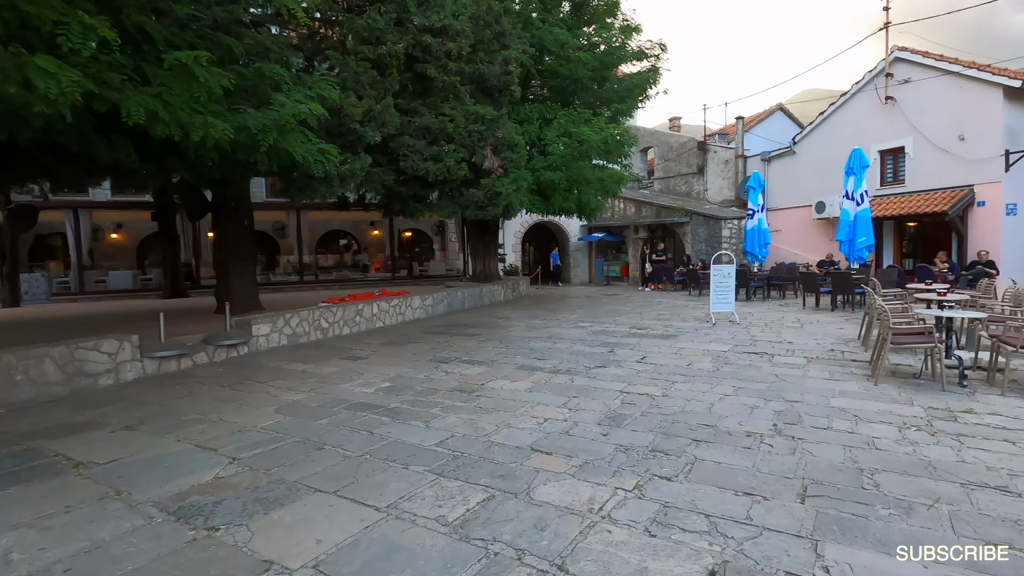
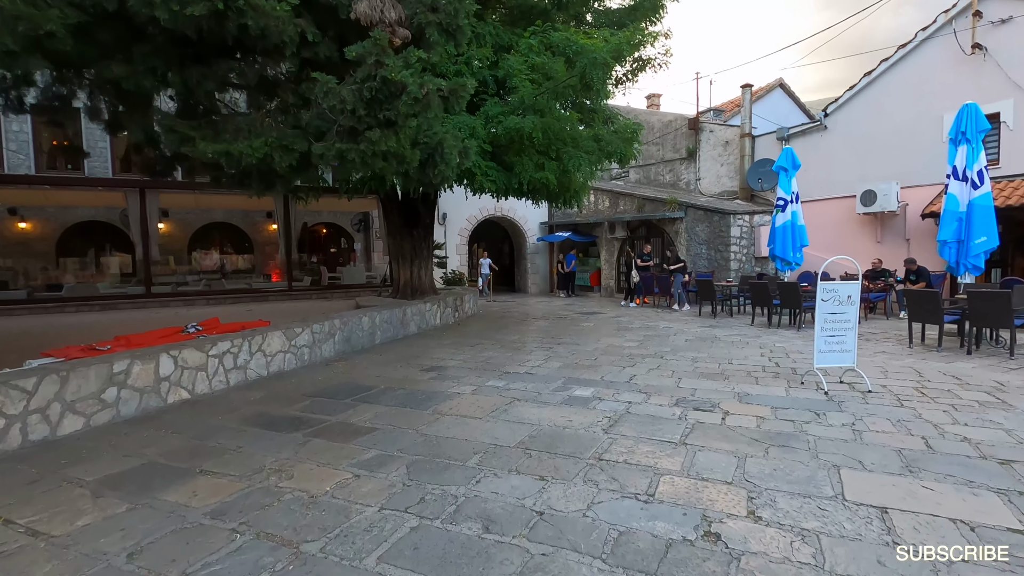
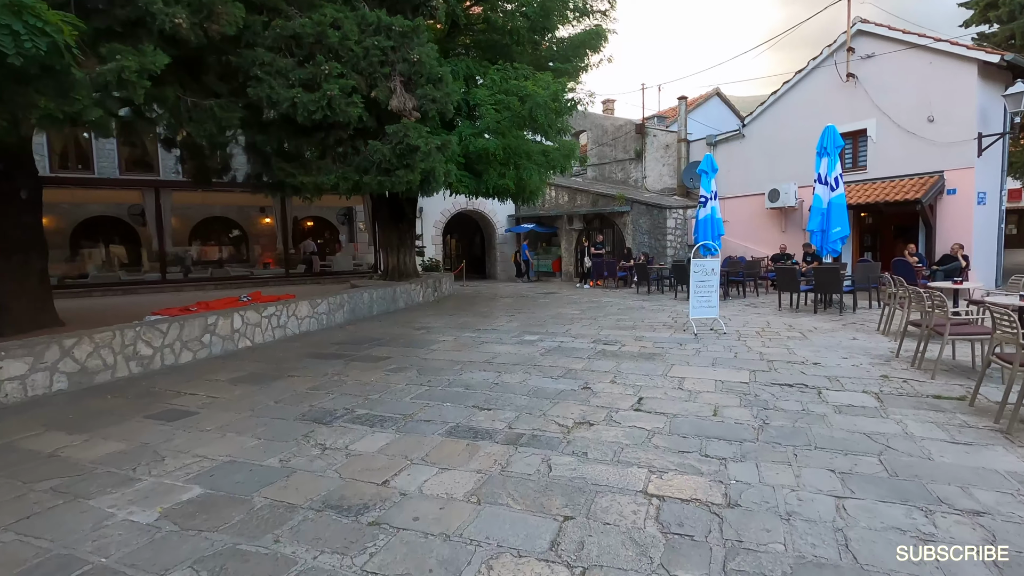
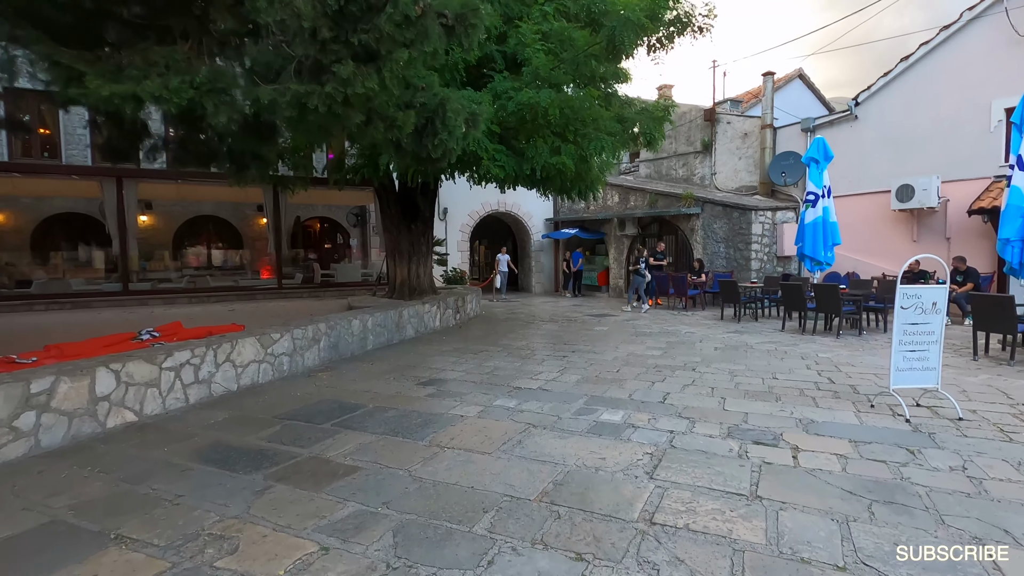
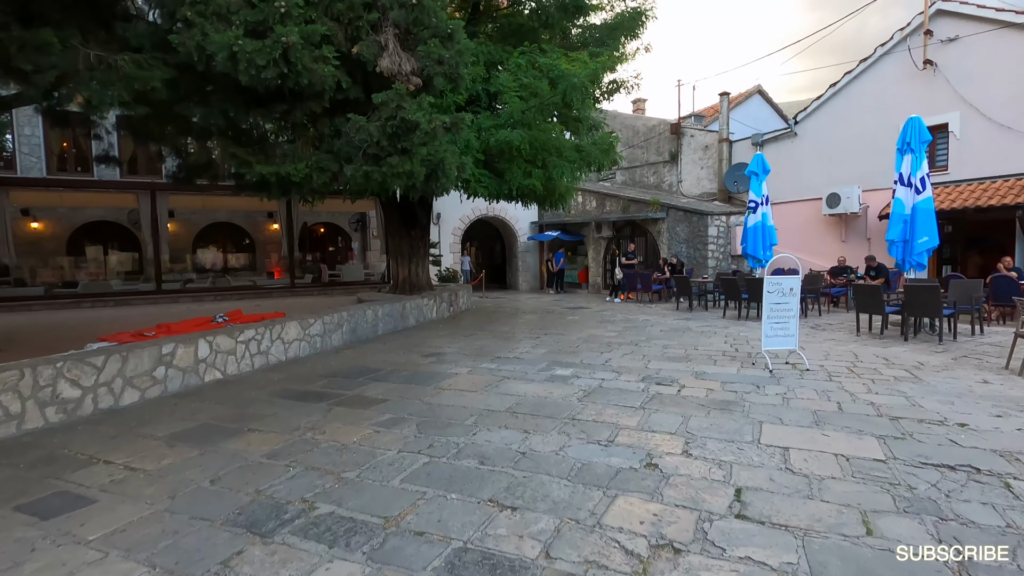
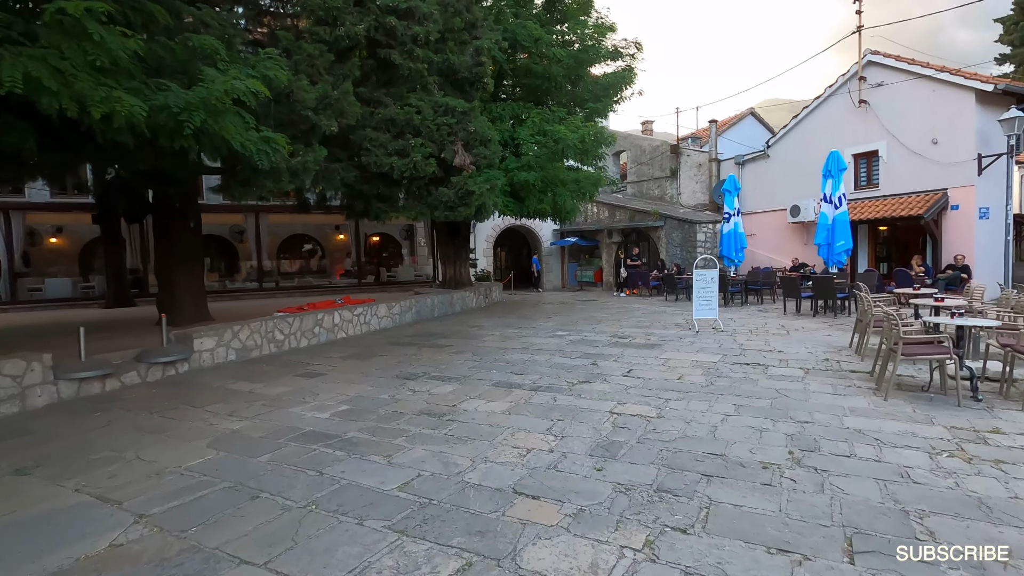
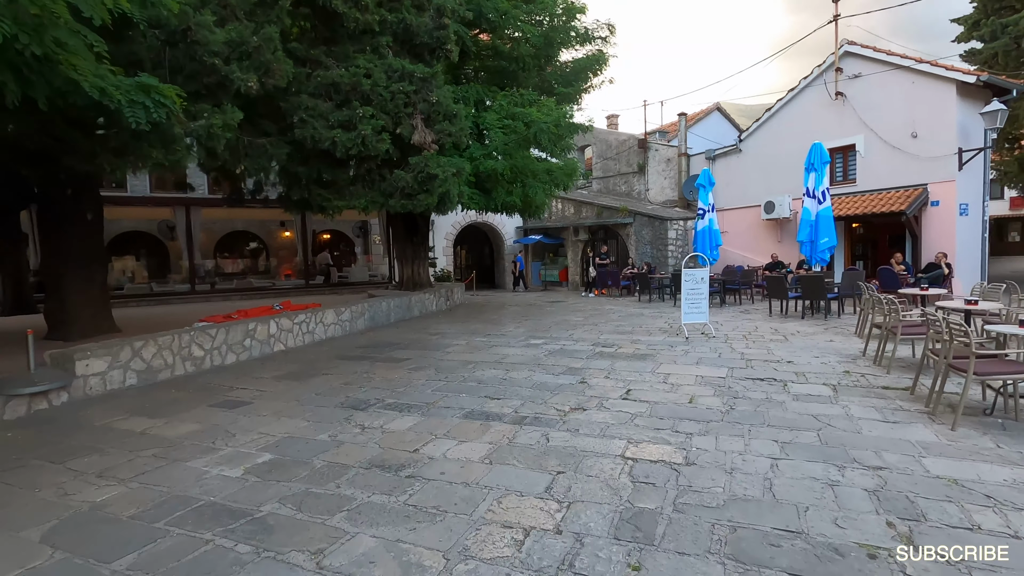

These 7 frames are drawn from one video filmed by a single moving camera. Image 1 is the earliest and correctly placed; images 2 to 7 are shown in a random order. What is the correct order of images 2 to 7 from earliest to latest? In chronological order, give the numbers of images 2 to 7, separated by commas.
6, 7, 3, 5, 2, 4
